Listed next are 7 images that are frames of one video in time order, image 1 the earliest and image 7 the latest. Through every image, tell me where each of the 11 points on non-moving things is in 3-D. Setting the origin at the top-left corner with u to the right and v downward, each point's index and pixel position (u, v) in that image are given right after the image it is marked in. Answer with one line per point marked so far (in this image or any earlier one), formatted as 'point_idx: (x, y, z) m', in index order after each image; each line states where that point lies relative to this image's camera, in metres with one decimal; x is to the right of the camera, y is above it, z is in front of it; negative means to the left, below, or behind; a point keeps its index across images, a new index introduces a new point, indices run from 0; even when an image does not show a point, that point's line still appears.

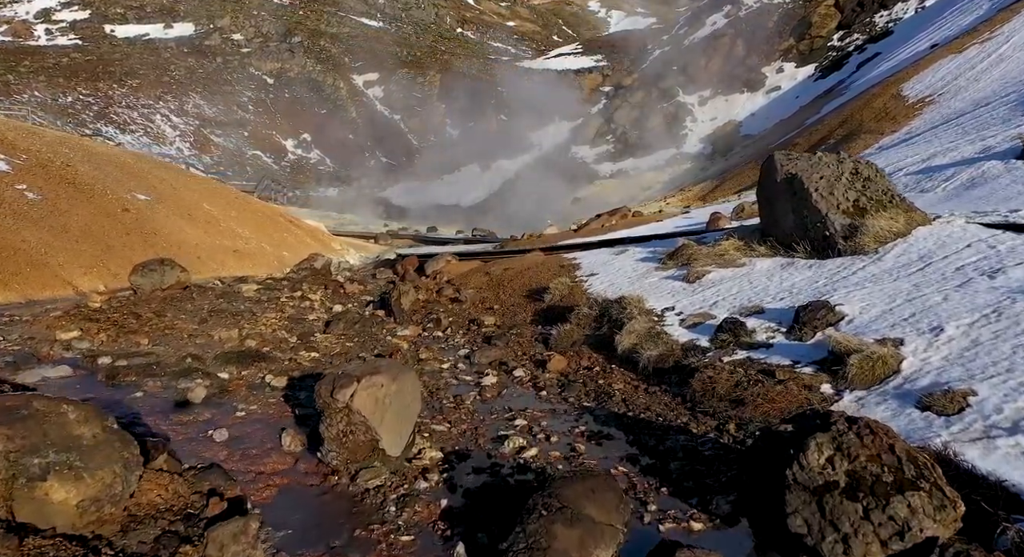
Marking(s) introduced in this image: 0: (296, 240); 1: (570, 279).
0: (-5.6, +0.9, +18.6) m
1: (+0.8, 0.0, +10.1) m
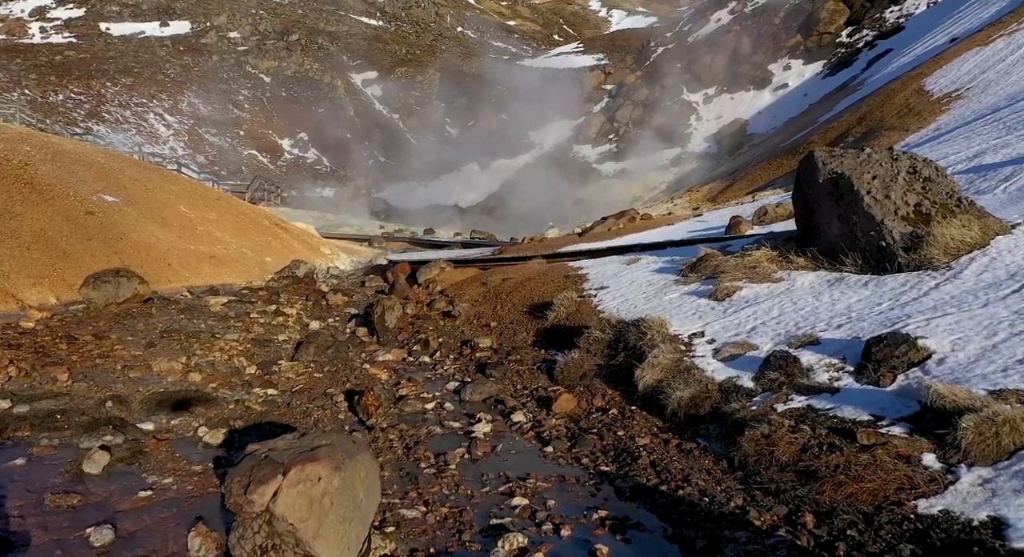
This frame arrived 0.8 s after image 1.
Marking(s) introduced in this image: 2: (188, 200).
0: (-5.6, +0.8, +17.4) m
1: (+0.8, -0.2, +8.9) m
2: (-7.3, +1.8, +16.2) m
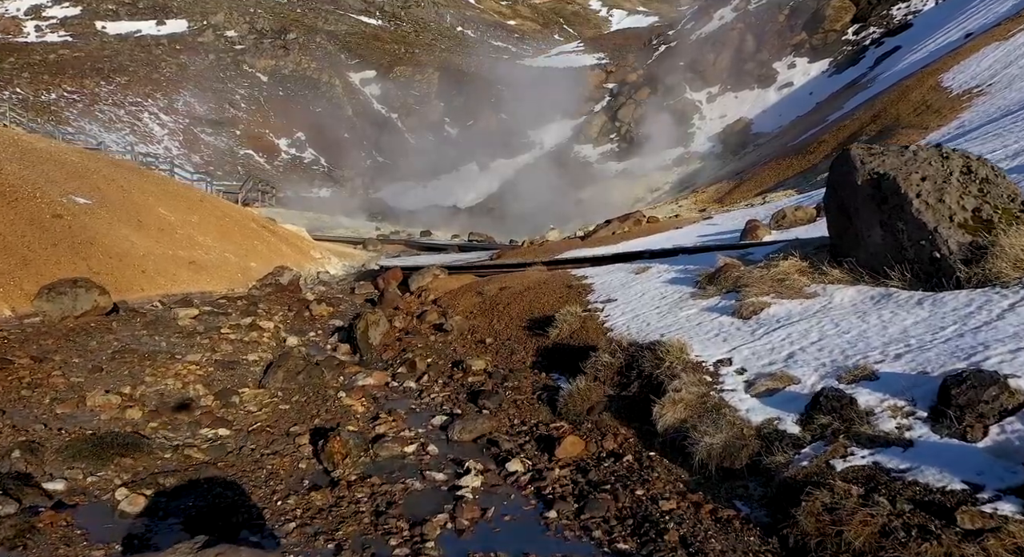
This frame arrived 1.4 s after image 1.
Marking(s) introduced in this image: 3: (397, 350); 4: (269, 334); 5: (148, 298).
0: (-5.7, +0.6, +16.5) m
1: (+0.8, -0.3, +8.1) m
2: (-7.3, +1.6, +15.3) m
3: (-1.3, -0.8, +8.0) m
4: (-2.9, -0.7, +8.6) m
5: (-6.1, -0.3, +12.0) m
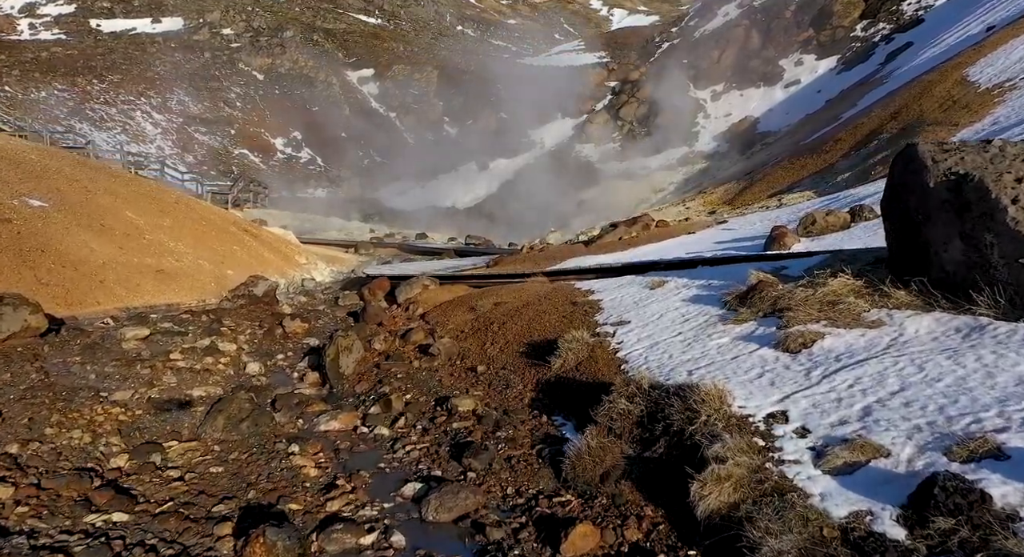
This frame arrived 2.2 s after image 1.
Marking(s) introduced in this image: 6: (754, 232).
0: (-5.7, +0.5, +15.3) m
1: (+0.7, -0.5, +6.9) m
2: (-7.3, +1.5, +14.1) m
3: (-1.3, -1.0, +6.9) m
4: (-3.0, -0.8, +7.5) m
5: (-6.1, -0.5, +10.8) m
6: (+3.9, +0.8, +11.6) m
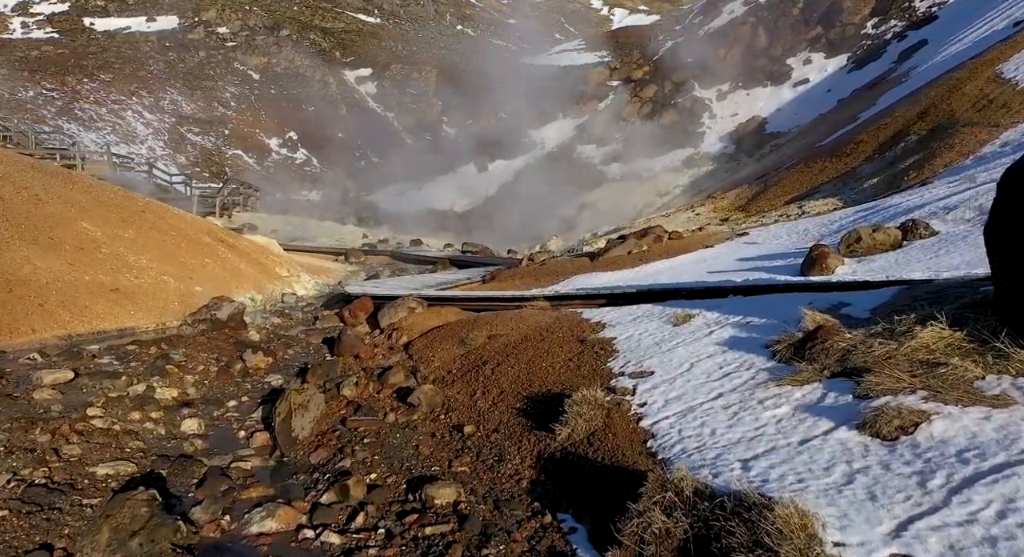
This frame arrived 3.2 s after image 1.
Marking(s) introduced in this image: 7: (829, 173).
0: (-5.7, +0.2, +14.0) m
1: (+0.7, -0.8, +5.5) m
2: (-7.4, +1.2, +12.8) m
3: (-1.4, -1.3, +5.5) m
4: (-3.0, -1.2, +6.1) m
5: (-6.2, -0.8, +9.5) m
6: (+3.9, +0.4, +10.3) m
7: (+8.4, +2.8, +19.2) m
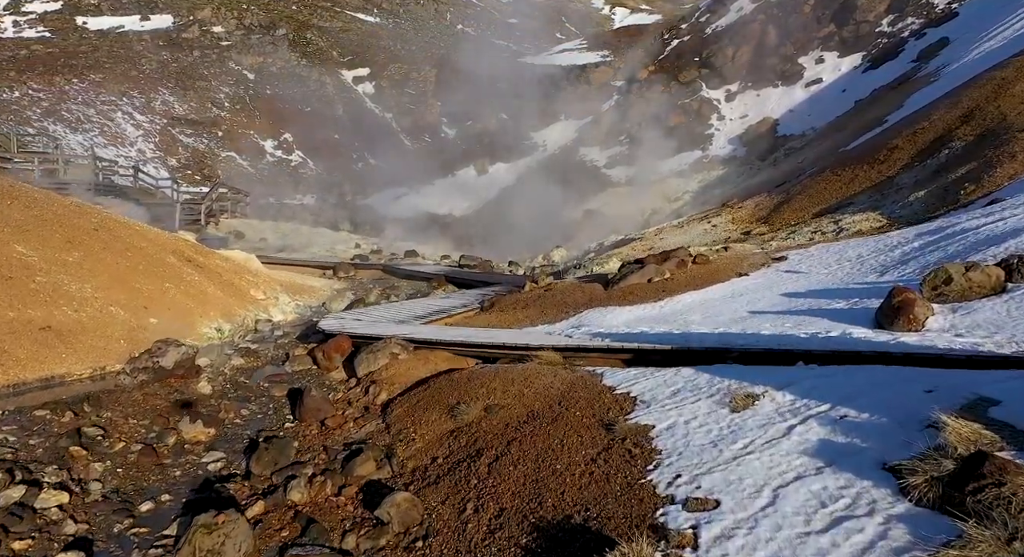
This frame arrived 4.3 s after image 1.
0: (-5.7, -0.3, +12.3) m
1: (+0.7, -1.3, +3.8) m
2: (-7.4, +0.7, +11.1) m
3: (-1.4, -1.8, +3.8) m
4: (-3.0, -1.6, +4.4) m
5: (-6.2, -1.3, +7.8) m
6: (+3.9, 0.0, +8.6) m
7: (+8.5, +2.4, +17.5) m
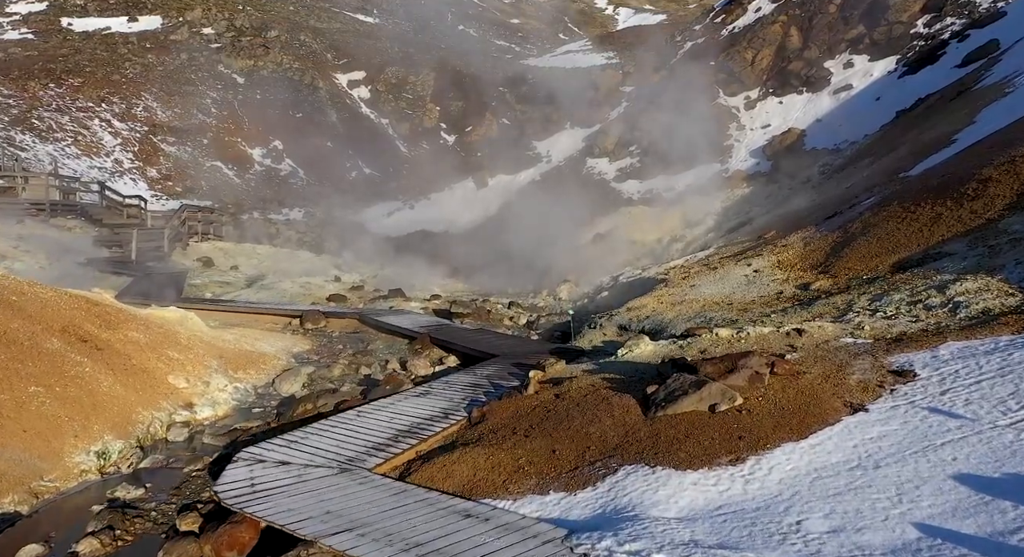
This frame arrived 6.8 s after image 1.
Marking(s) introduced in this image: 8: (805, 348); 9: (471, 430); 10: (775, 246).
0: (-5.7, -1.6, +8.8) m
1: (+0.7, -2.5, +0.3) m
2: (-7.4, -0.6, +7.6) m
3: (-1.4, -3.0, +0.3) m
4: (-3.0, -2.9, +0.9) m
5: (-6.2, -2.6, +4.3) m
6: (+3.9, -1.3, +5.0) m
7: (+8.5, +1.1, +13.9) m
8: (+3.7, -0.9, +9.1) m
9: (-0.4, -1.8, +8.6) m
10: (+6.7, +0.8, +18.1) m
